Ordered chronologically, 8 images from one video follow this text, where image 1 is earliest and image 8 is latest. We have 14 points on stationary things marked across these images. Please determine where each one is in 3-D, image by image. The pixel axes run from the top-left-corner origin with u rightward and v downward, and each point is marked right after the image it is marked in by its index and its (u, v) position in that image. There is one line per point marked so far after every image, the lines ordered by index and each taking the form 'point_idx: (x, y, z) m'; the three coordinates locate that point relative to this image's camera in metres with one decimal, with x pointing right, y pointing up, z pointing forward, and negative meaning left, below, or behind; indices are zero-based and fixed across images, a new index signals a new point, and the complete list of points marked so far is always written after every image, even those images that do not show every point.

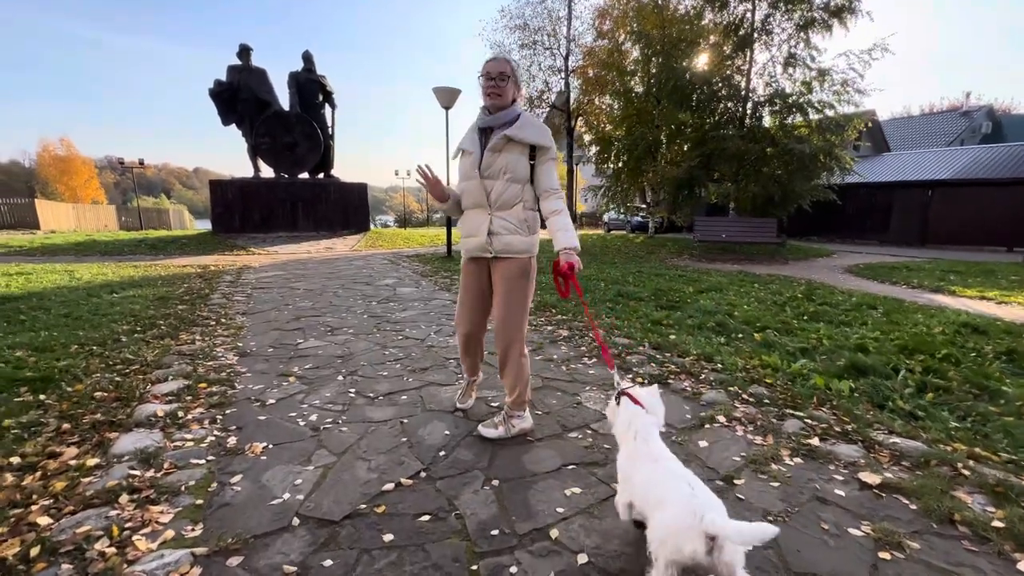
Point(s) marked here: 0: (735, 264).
0: (+6.9, +0.7, +13.8) m
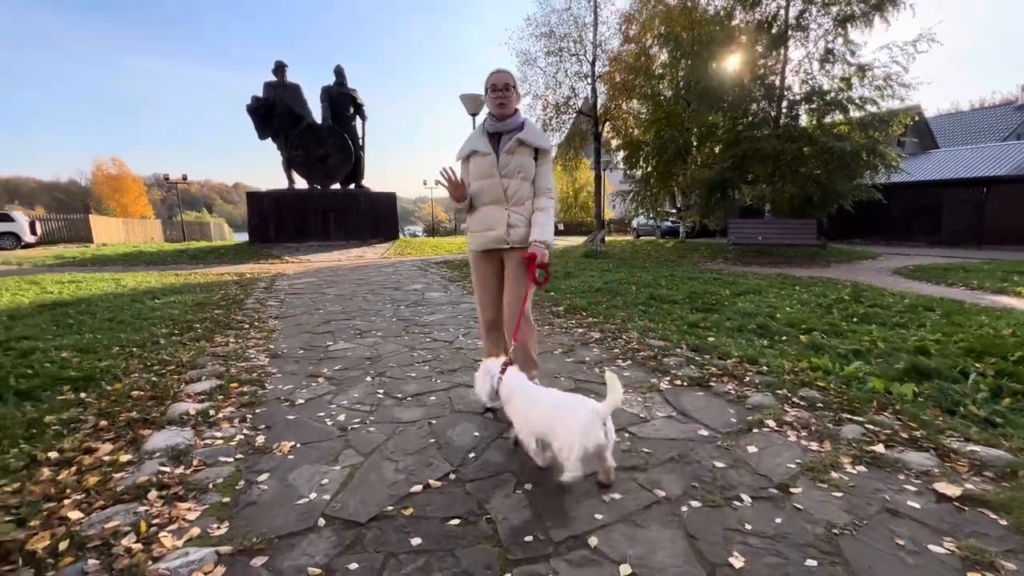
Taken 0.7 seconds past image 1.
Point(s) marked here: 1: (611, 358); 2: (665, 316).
0: (+7.7, +0.6, +13.3) m
1: (+1.0, -0.7, +4.8) m
2: (+2.3, -0.4, +6.7) m
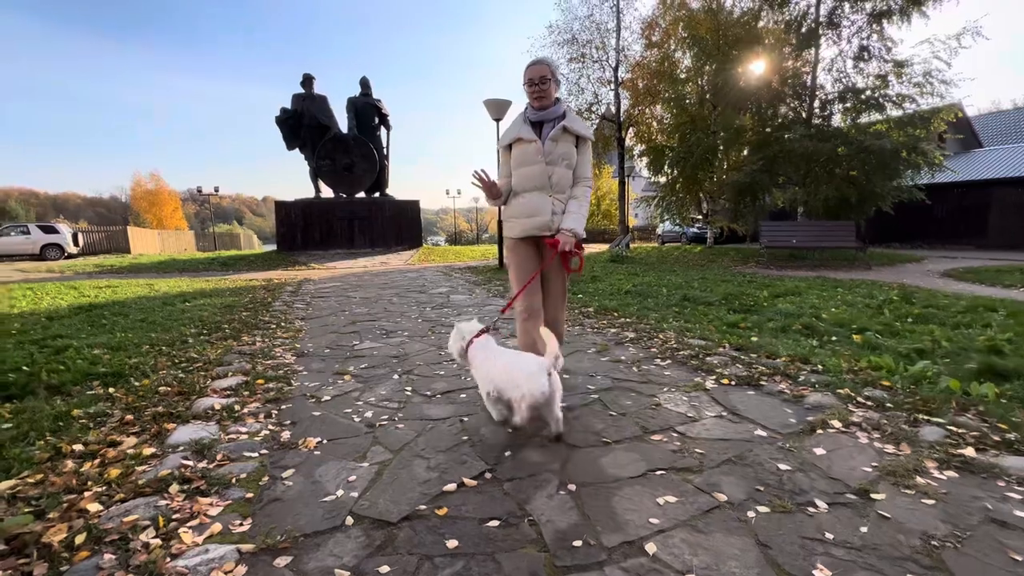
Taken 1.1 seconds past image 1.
0: (+8.4, +0.5, +12.7) m
1: (+1.4, -0.7, +4.5) m
2: (+2.7, -0.4, +6.4) m
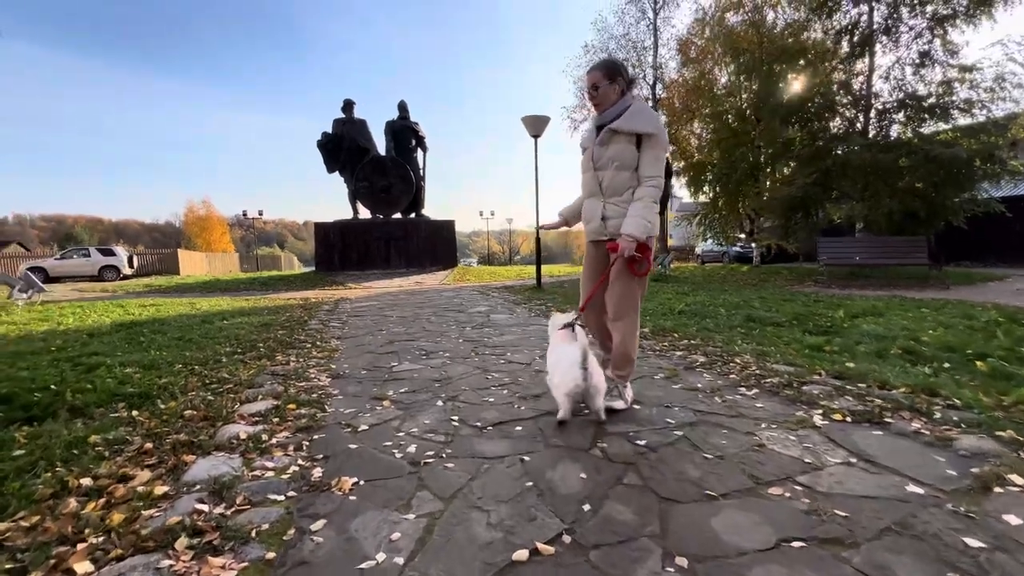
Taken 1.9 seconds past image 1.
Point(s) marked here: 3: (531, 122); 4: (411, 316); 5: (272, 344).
0: (+9.5, -0.1, +11.6) m
1: (+1.9, -0.8, +3.9) m
2: (+3.3, -0.7, +5.7) m
3: (+0.6, +5.0, +13.6) m
4: (-1.9, -0.5, +8.6) m
5: (-3.3, -0.8, +6.1) m
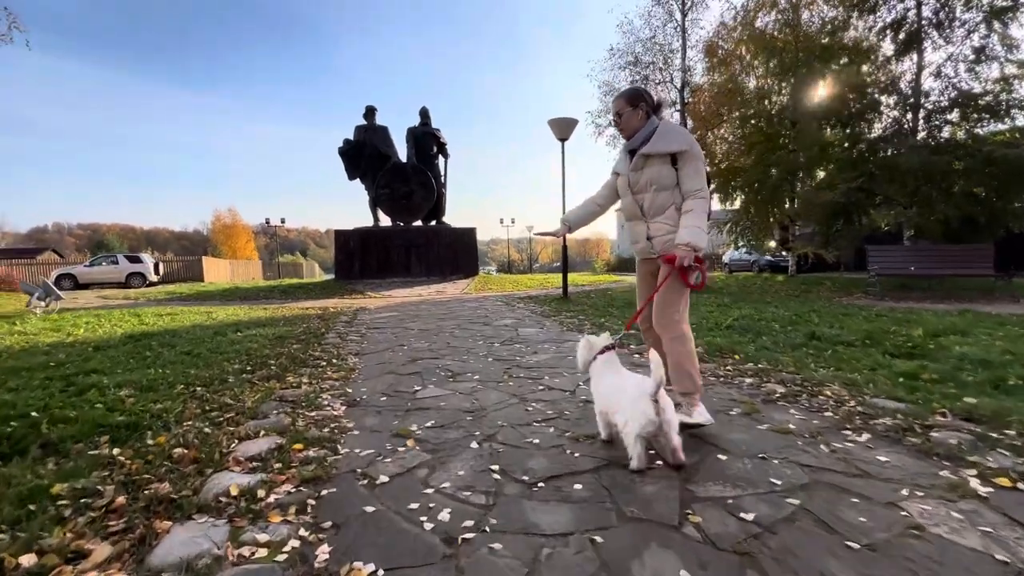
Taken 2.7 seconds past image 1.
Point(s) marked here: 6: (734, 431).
0: (+10.1, -0.4, +10.6) m
1: (+2.2, -1.0, +3.1) m
2: (+3.7, -0.8, +4.9) m
3: (+1.3, +4.7, +13.0) m
4: (-1.4, -0.7, +8.0) m
5: (-2.8, -0.9, +5.6) m
6: (+1.5, -1.0, +3.1) m
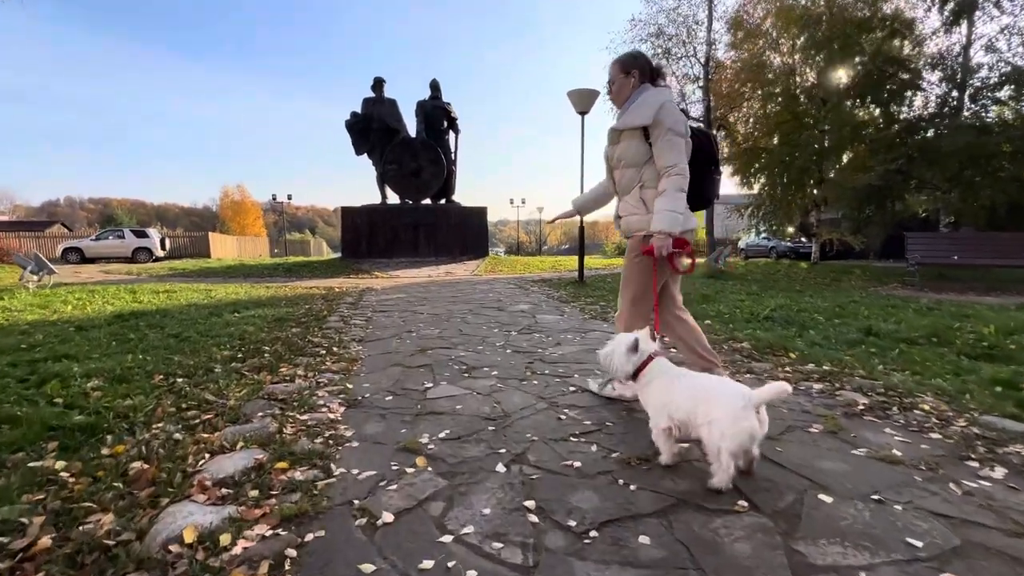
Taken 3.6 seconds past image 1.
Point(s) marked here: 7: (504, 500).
0: (+10.4, -0.2, +9.8) m
1: (+2.4, -0.9, +2.5) m
2: (+4.0, -0.7, +4.2) m
3: (+1.8, +5.1, +12.2) m
4: (-1.1, -0.4, +7.4) m
5: (-2.6, -0.7, +5.1) m
6: (+1.7, -0.9, +2.5) m
7: (0.0, -1.0, +2.1) m
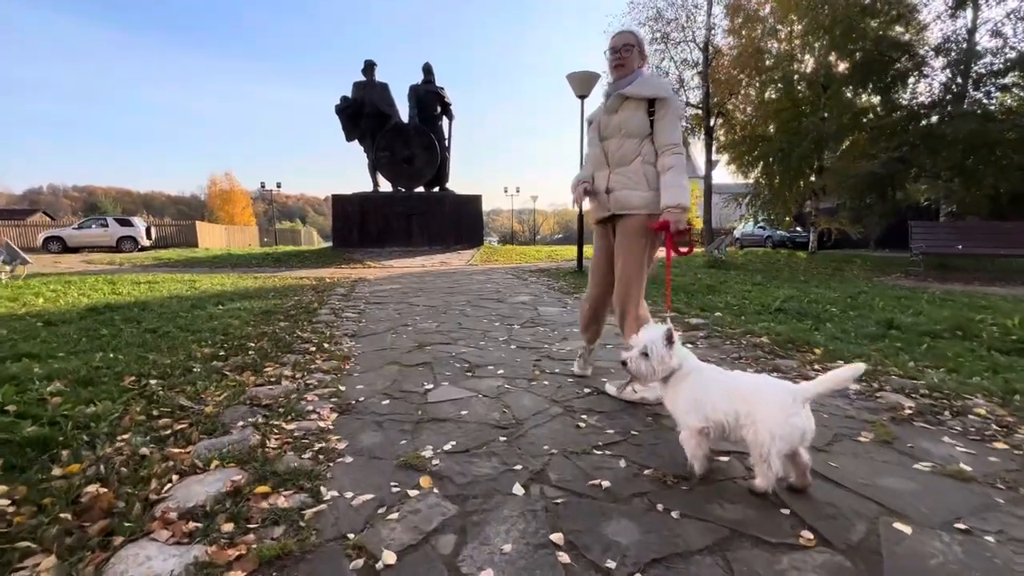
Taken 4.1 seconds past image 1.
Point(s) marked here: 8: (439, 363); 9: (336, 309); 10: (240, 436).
0: (+10.4, 0.0, +9.6) m
1: (+2.5, -0.9, +2.2) m
2: (+4.0, -0.7, +4.0) m
3: (+1.7, +5.4, +11.7) m
4: (-1.1, -0.3, +7.0) m
5: (-2.6, -0.6, +4.7) m
6: (+1.8, -0.9, +2.2) m
7: (+0.1, -1.0, +1.8) m
8: (-0.7, -0.7, +4.1) m
9: (-2.7, -0.3, +6.8) m
10: (-1.6, -0.8, +2.6) m
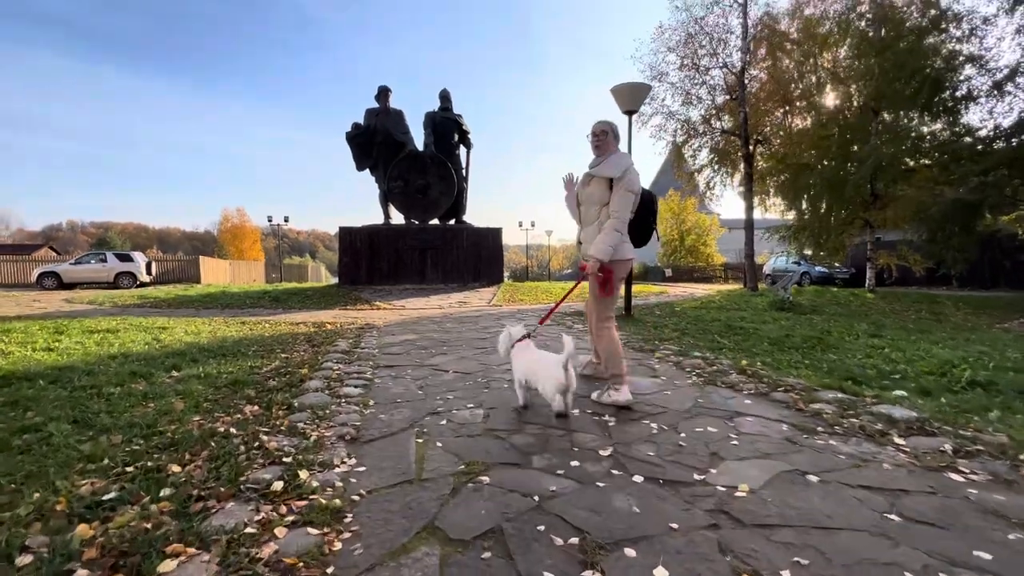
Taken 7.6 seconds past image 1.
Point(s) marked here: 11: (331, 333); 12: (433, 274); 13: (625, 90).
0: (+11.2, -0.8, +7.4) m
1: (+3.2, -1.2, +0.1) m
2: (+4.7, -1.1, +1.8) m
3: (+2.6, +4.4, +10.1) m
4: (-0.4, -0.9, +5.0) m
5: (-1.8, -1.1, +2.6) m
6: (+2.5, -1.2, +0.1) m
7: (+0.7, -1.2, -0.3) m
8: (0.0, -1.1, +2.0) m
9: (-1.9, -1.0, +4.8) m
10: (-0.9, -1.2, +0.5) m
11: (-3.2, -0.8, +8.0) m
12: (-2.7, +0.5, +15.8) m
13: (+2.6, +4.4, +10.1) m
